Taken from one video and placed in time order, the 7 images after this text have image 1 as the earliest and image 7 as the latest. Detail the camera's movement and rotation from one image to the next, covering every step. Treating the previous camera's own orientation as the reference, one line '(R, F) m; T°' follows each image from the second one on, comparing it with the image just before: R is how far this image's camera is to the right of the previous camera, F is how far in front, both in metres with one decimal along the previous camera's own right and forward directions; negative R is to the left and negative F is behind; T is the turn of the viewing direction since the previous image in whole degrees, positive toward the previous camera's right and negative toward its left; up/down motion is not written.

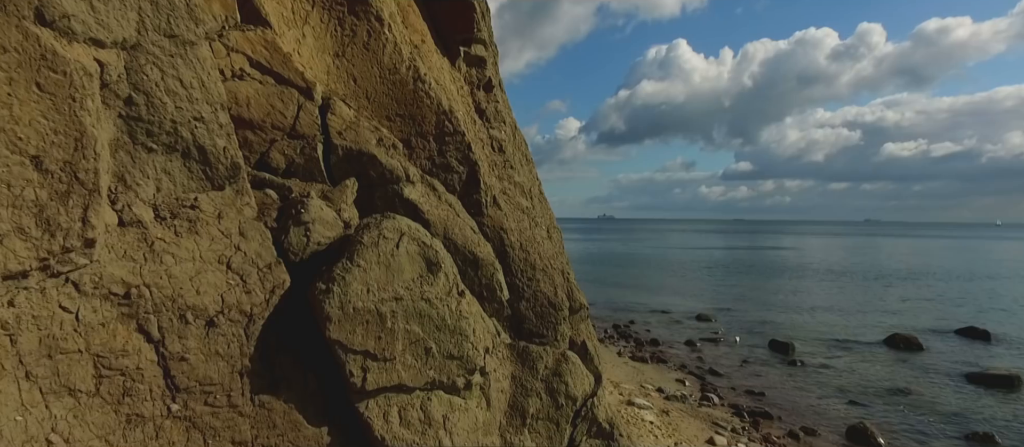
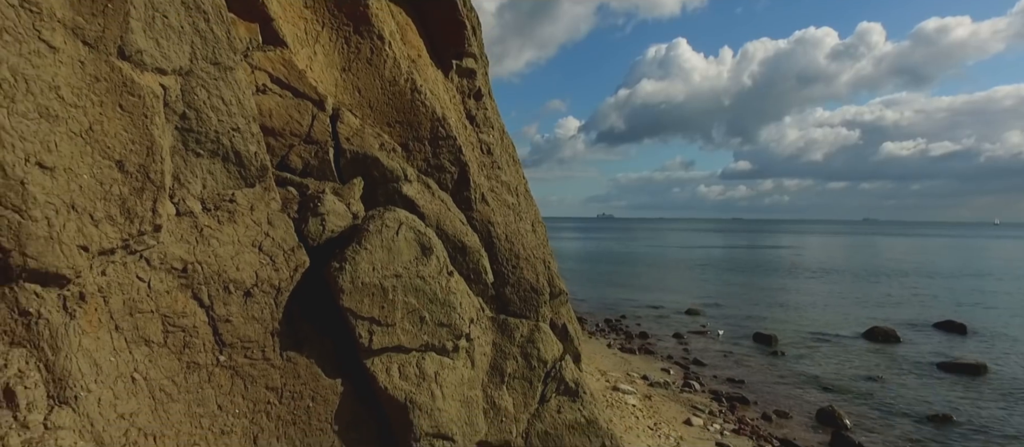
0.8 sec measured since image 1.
(+0.2, -1.0) m; 0°
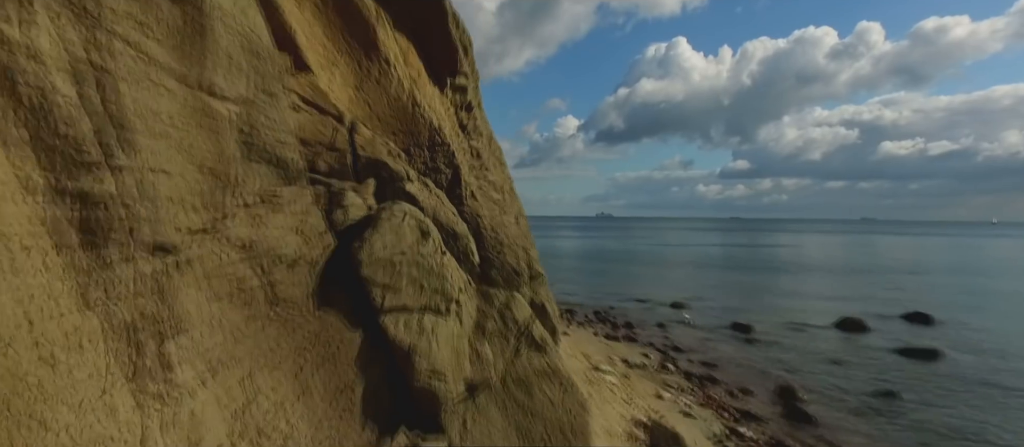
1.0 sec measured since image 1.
(+0.2, -1.7) m; 0°
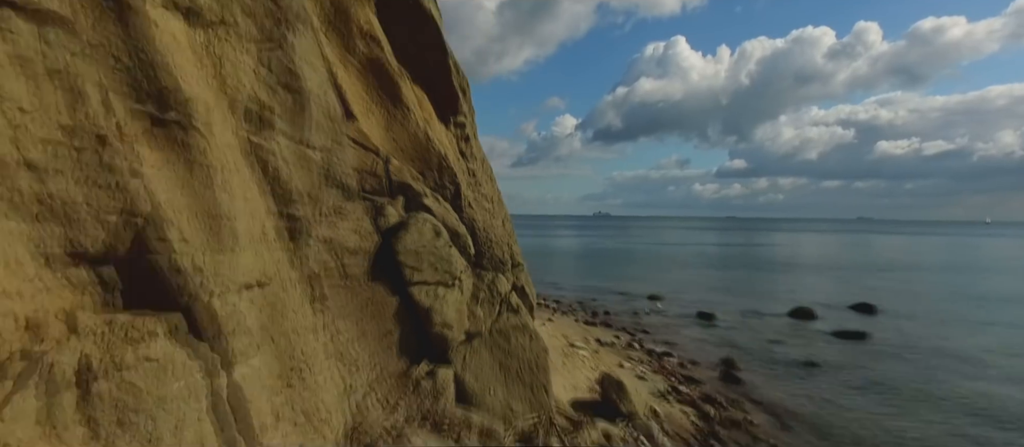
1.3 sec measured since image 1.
(+0.2, -3.7) m; 0°
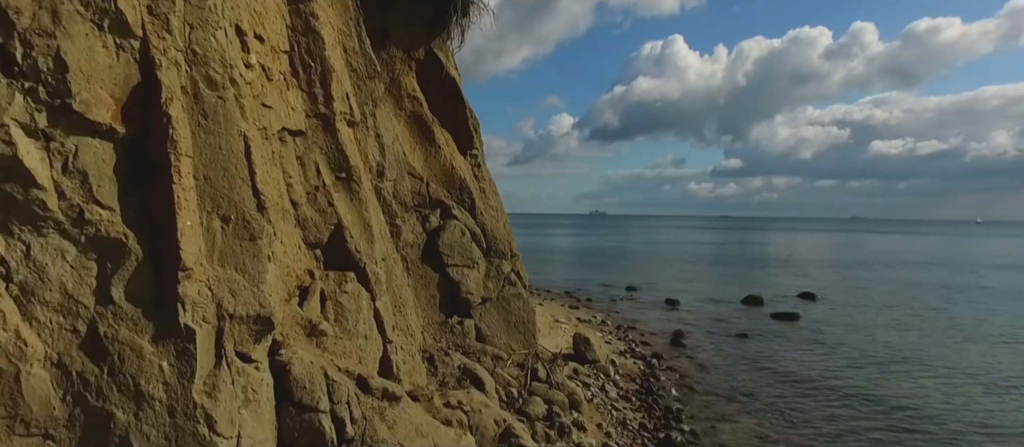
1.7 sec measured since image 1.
(-0.1, -6.0) m; 0°
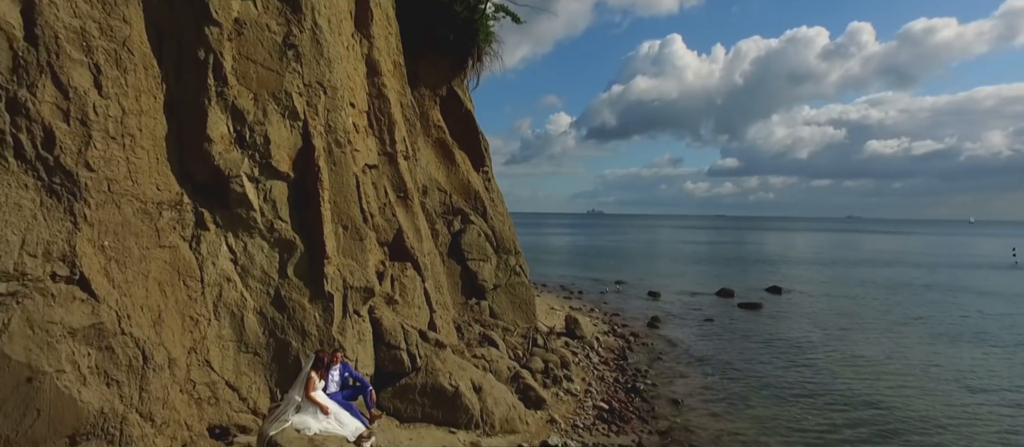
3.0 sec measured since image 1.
(-0.3, -4.9) m; 0°
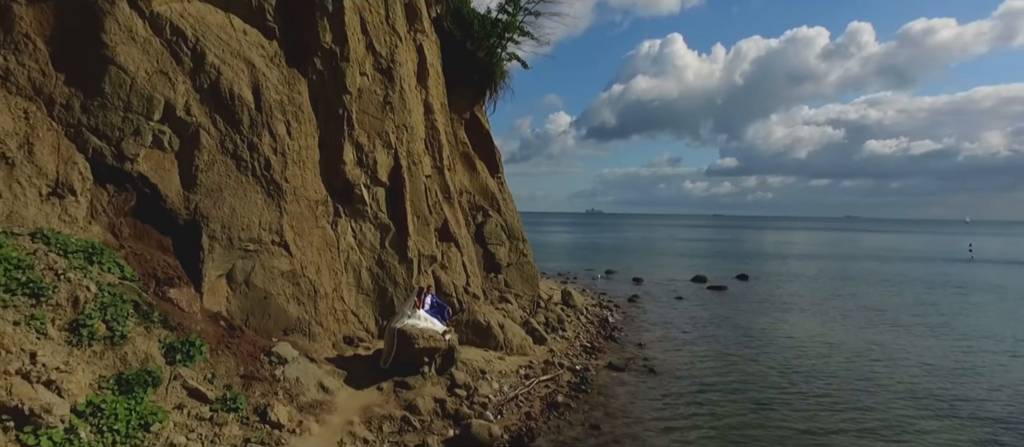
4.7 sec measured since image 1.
(-0.4, -7.0) m; 0°
